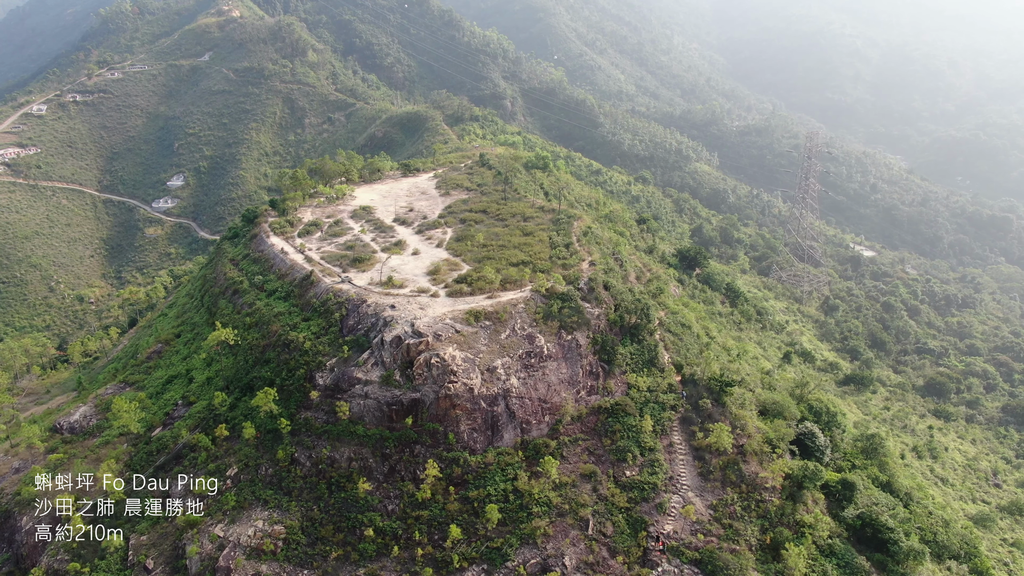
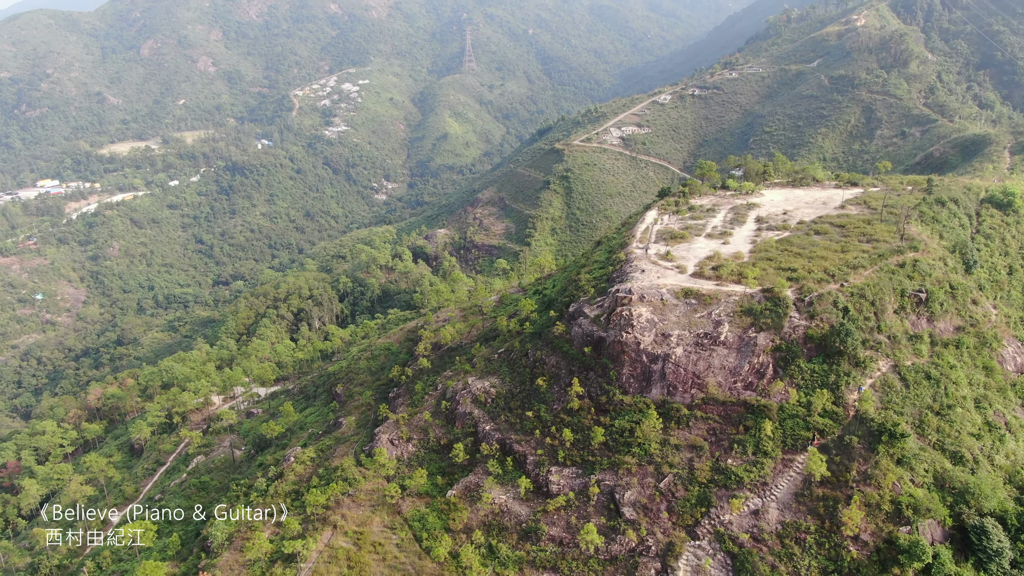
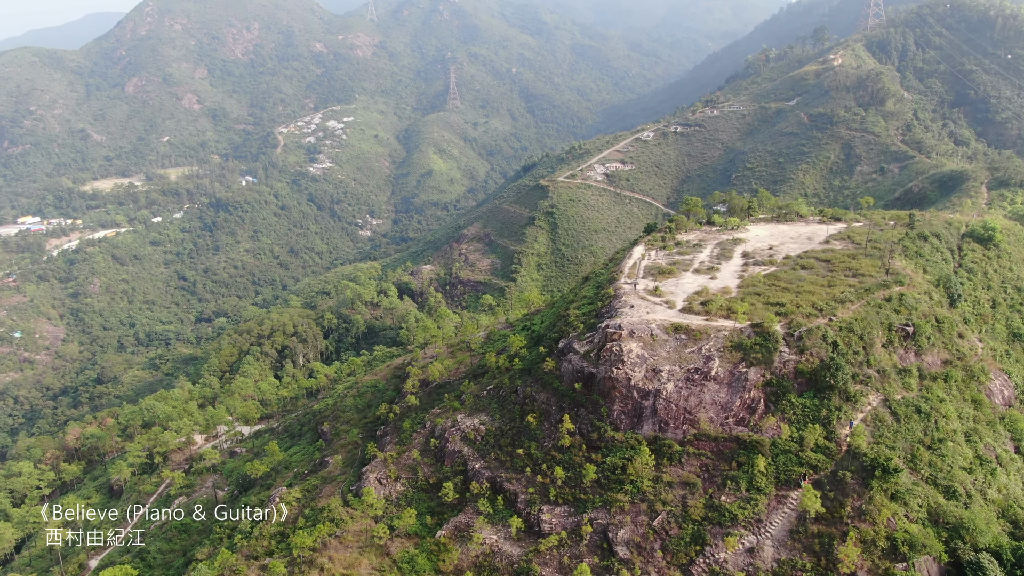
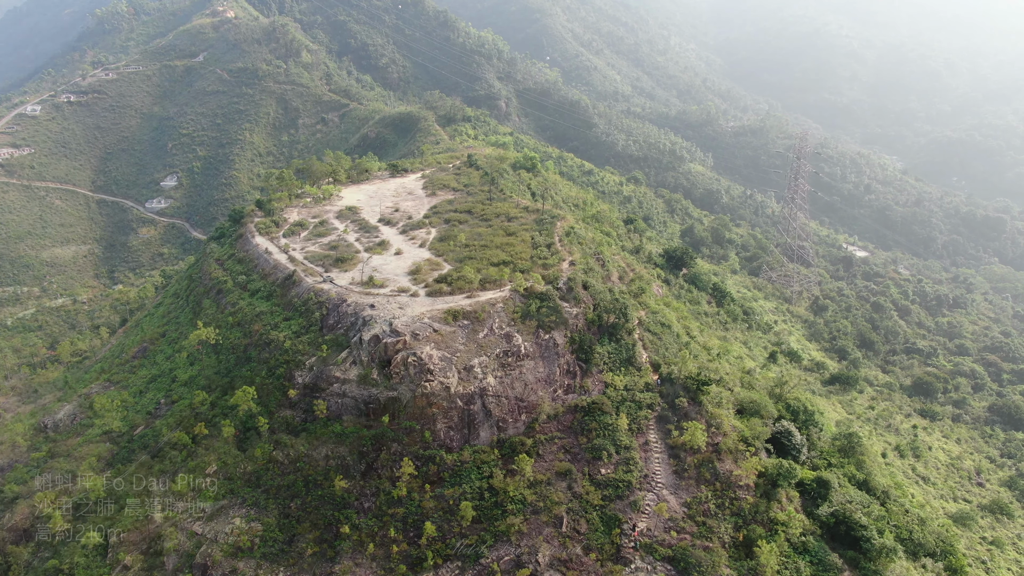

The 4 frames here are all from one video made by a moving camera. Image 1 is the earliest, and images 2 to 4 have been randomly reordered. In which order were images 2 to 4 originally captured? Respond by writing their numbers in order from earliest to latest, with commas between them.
4, 3, 2
